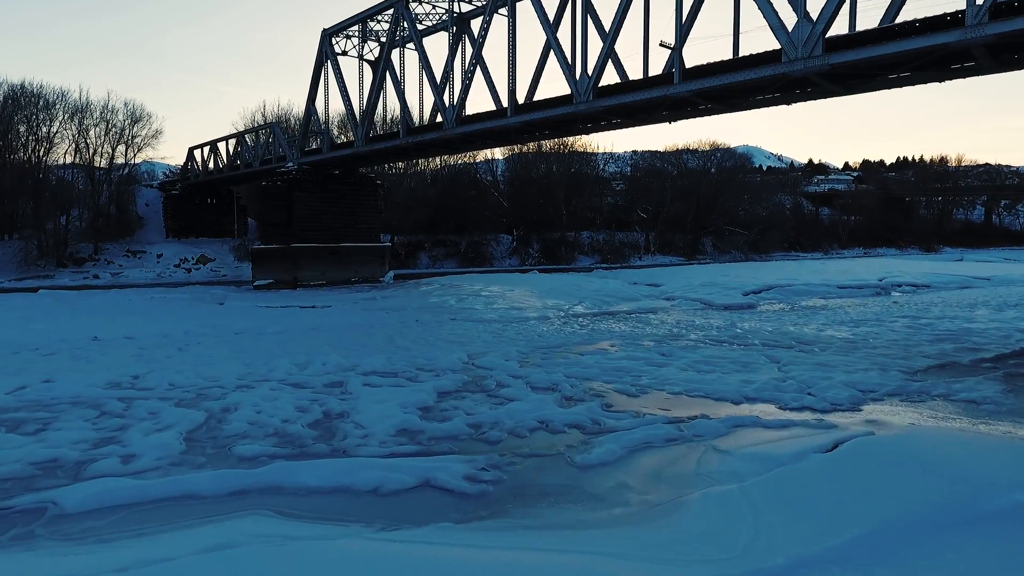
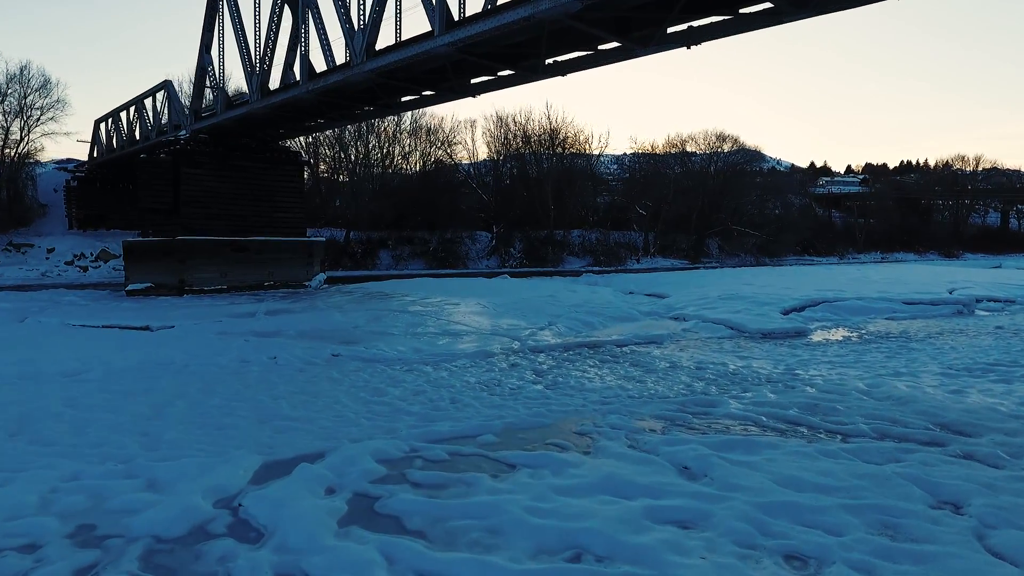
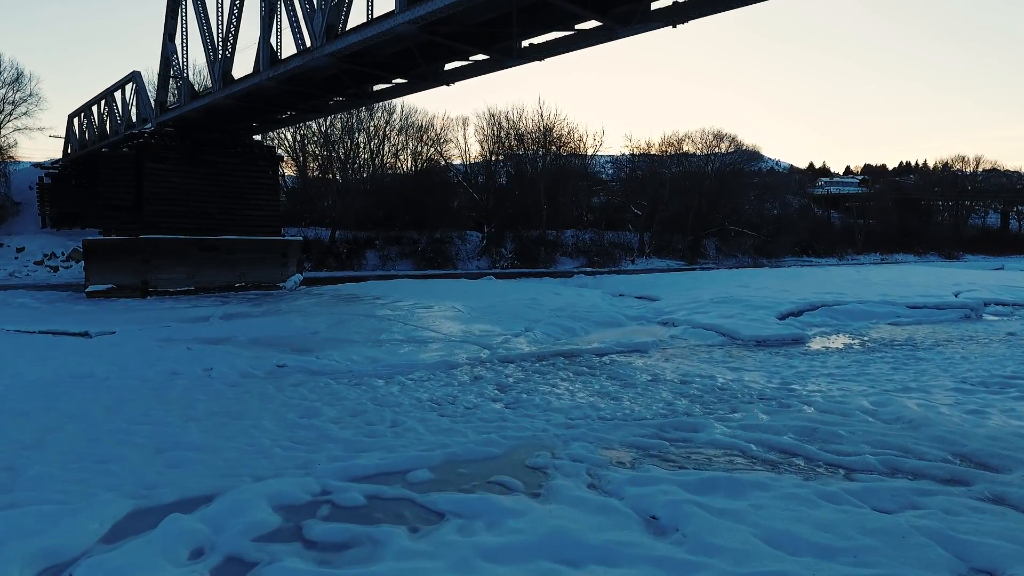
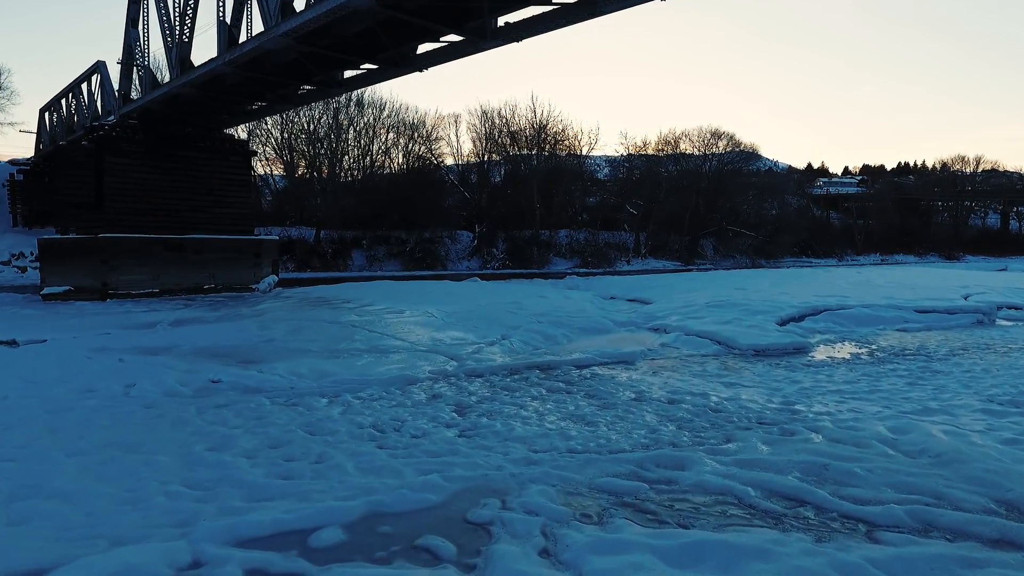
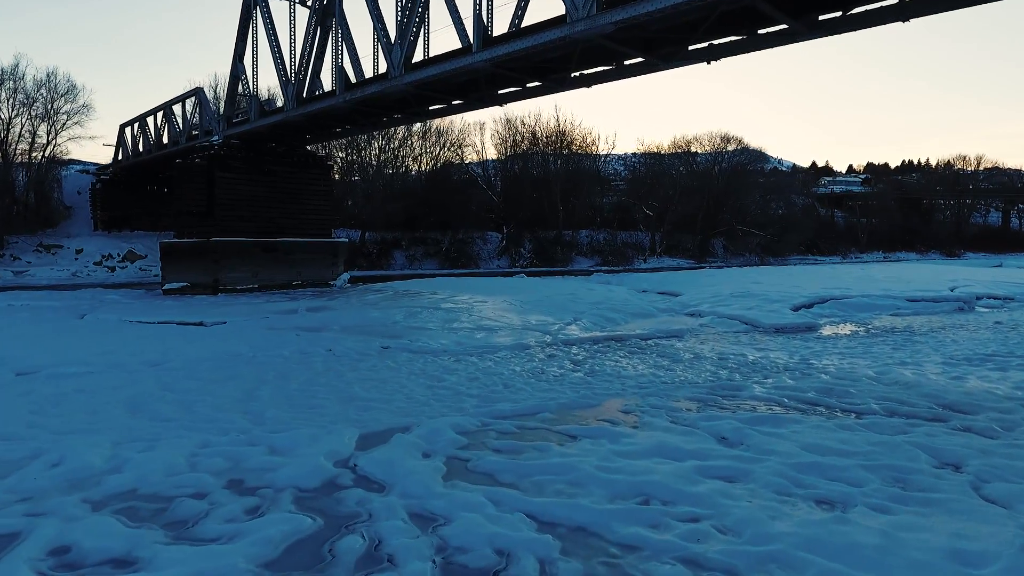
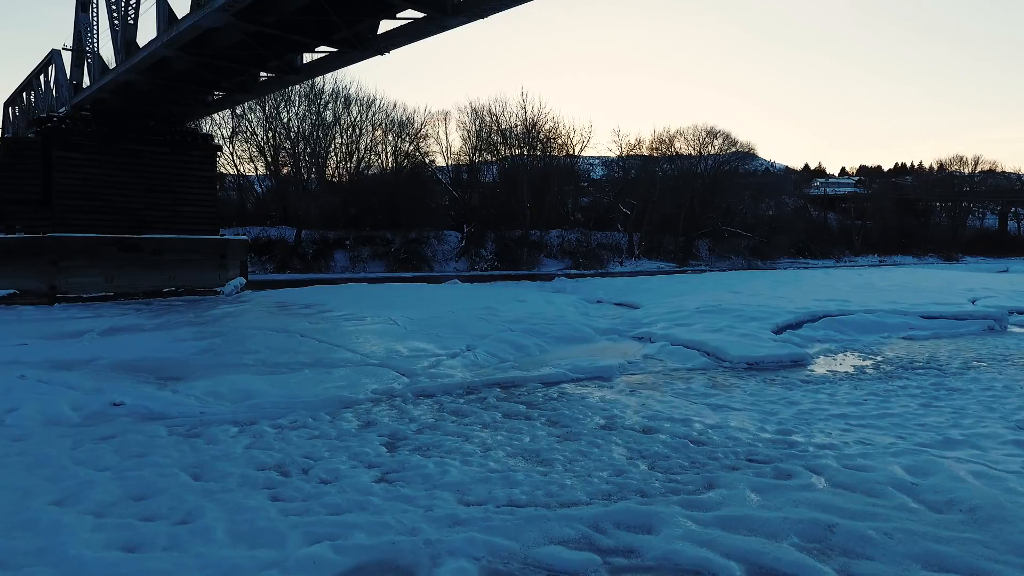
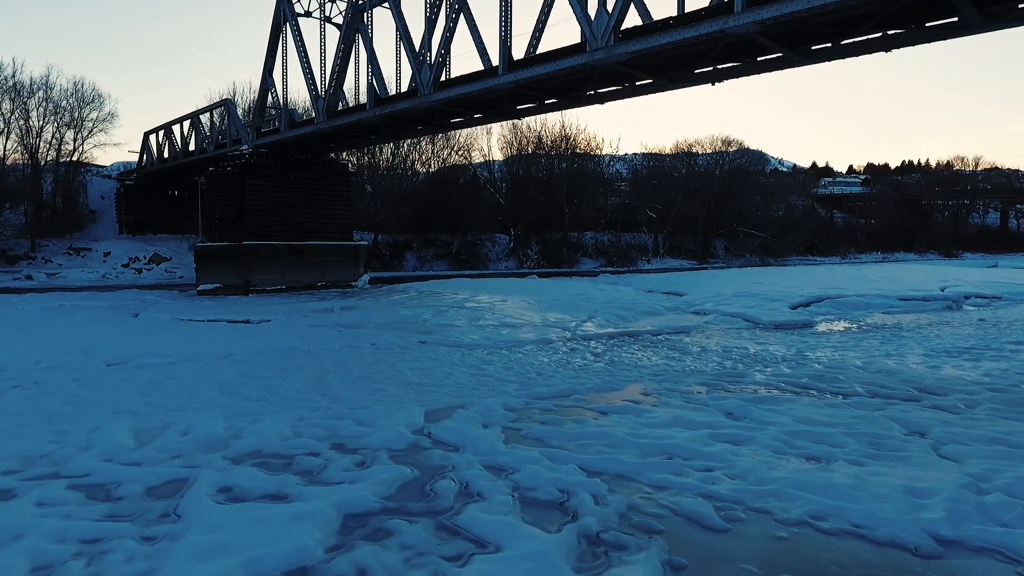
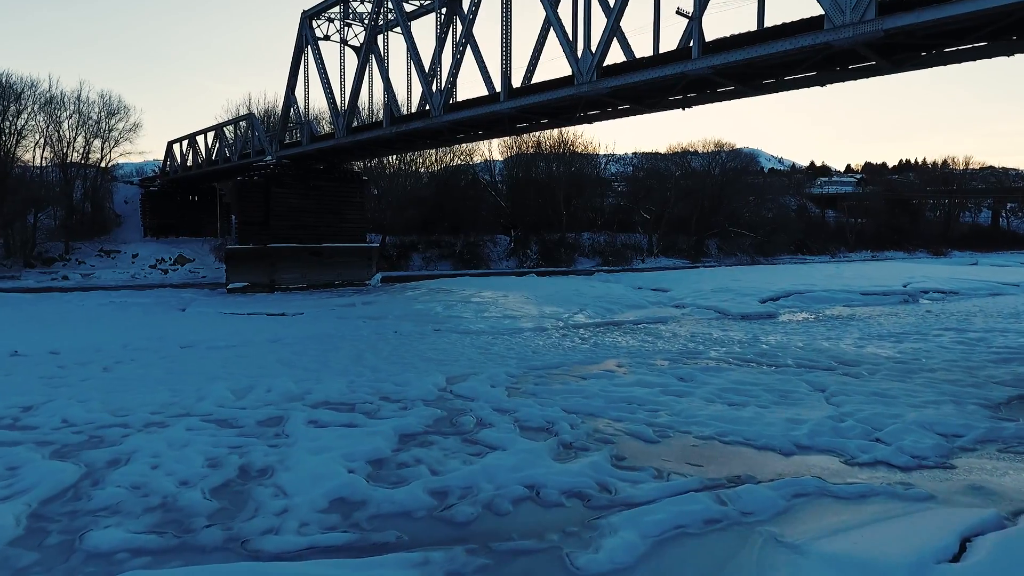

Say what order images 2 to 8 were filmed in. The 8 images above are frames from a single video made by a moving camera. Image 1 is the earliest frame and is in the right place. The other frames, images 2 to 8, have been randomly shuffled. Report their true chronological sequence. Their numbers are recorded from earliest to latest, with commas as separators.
8, 7, 5, 2, 3, 4, 6
